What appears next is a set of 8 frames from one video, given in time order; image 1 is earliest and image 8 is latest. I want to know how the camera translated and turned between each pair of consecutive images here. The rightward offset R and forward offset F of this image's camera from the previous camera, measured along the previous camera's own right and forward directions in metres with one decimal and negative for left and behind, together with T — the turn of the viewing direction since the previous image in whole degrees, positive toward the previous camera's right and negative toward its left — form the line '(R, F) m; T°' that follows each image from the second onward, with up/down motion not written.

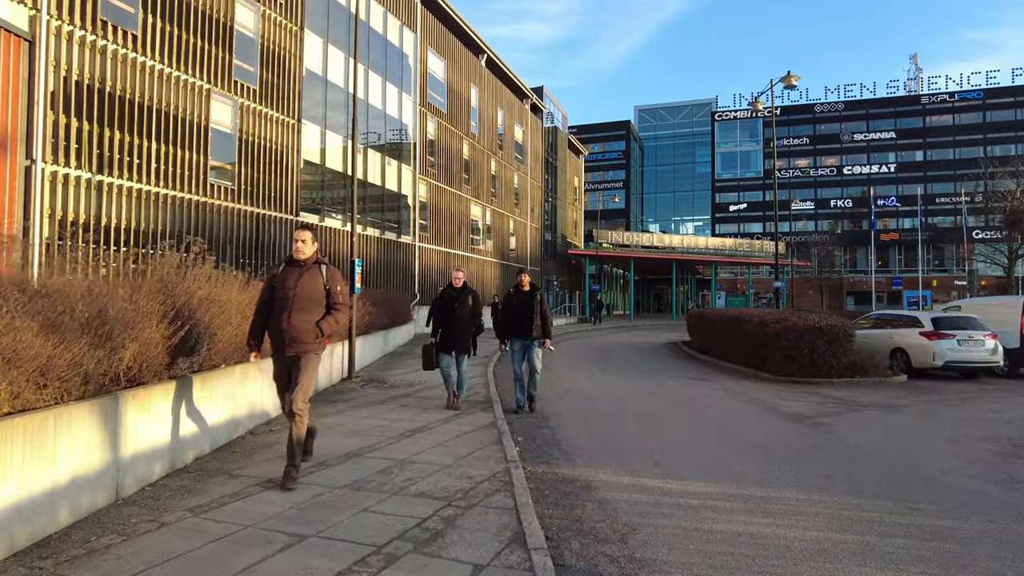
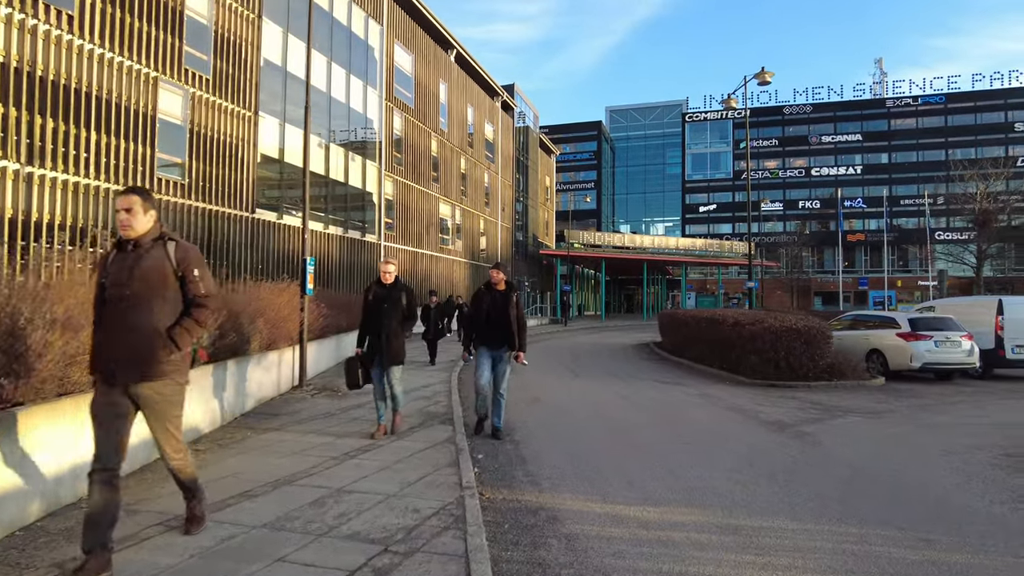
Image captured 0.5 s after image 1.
(+0.1, +0.7) m; +2°
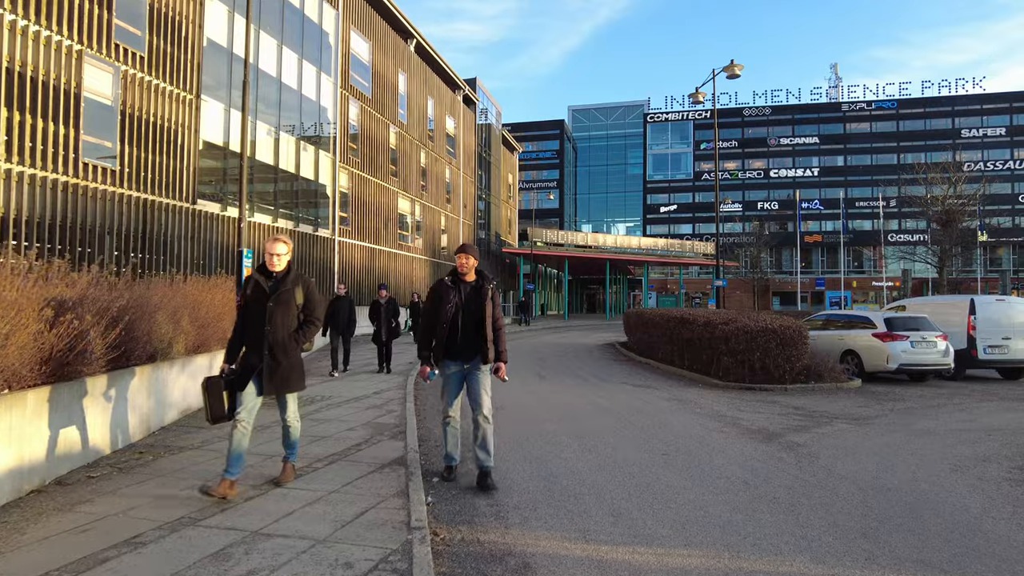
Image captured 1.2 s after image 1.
(0.0, +0.9) m; +3°
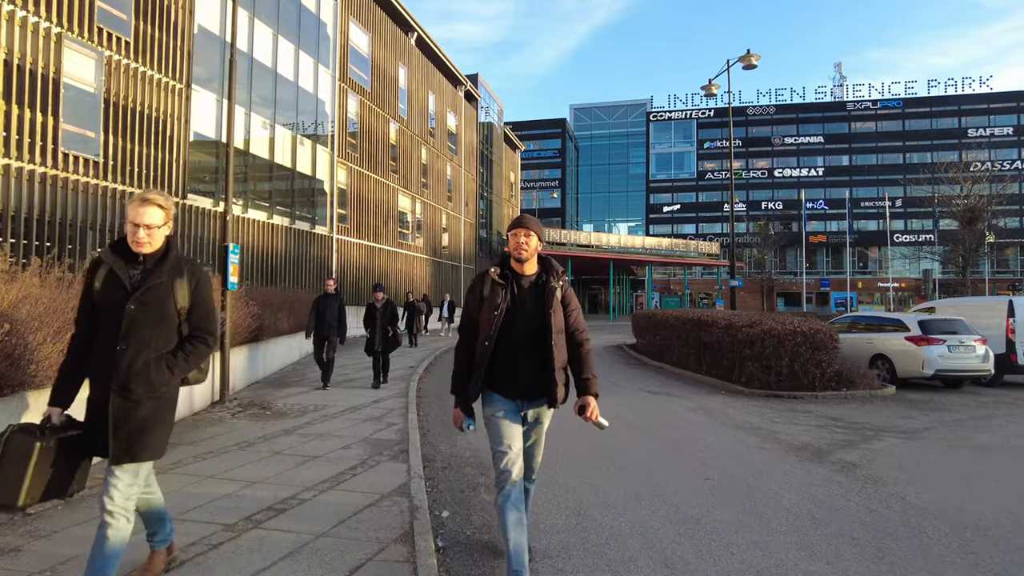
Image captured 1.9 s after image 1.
(-0.2, +0.8) m; 0°
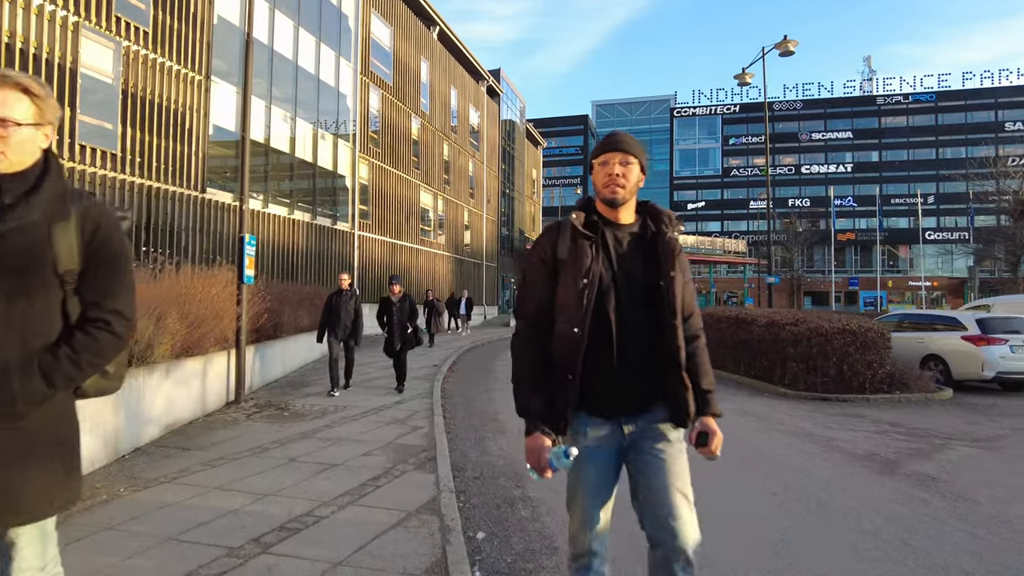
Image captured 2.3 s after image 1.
(-0.2, +0.6) m; -2°
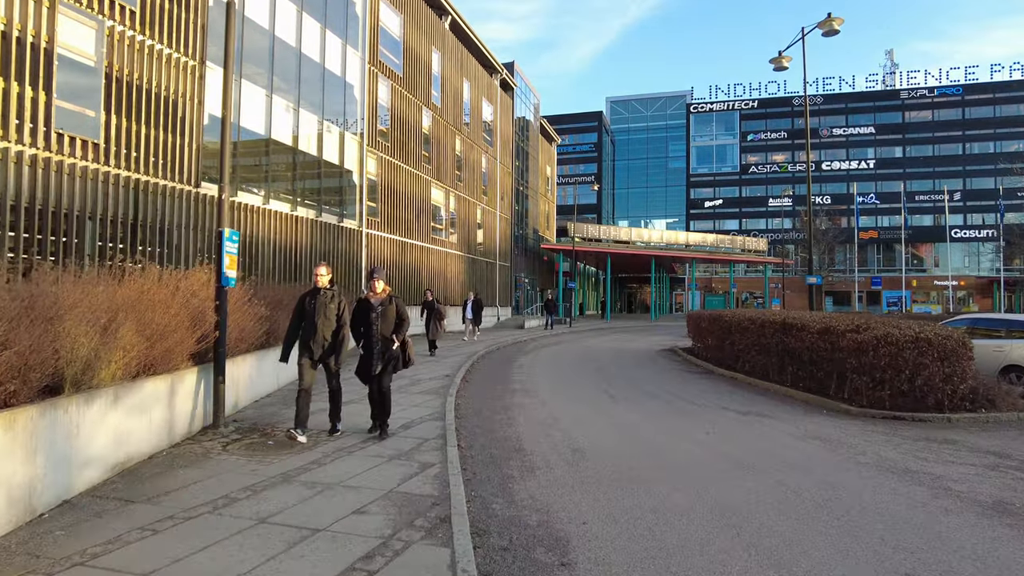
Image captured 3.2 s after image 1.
(-0.2, +1.3) m; -1°
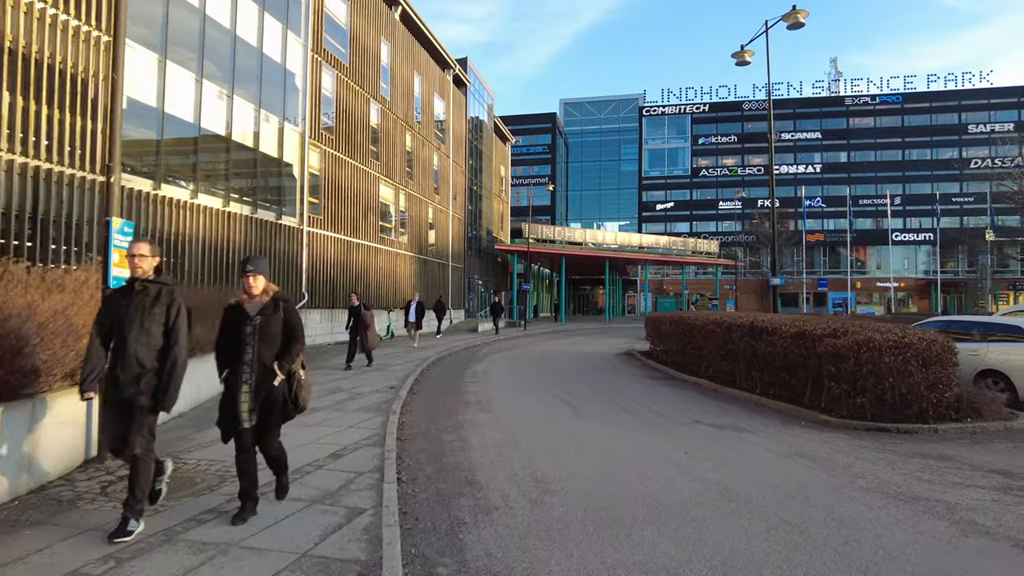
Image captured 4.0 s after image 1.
(0.0, +1.0) m; +4°
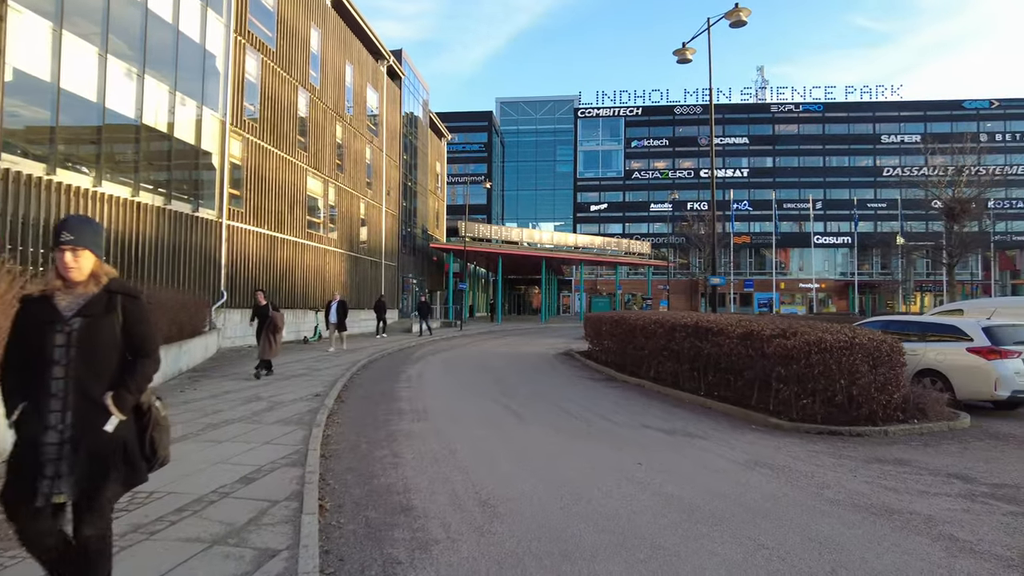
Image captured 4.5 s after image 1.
(-0.1, +0.7) m; +6°
